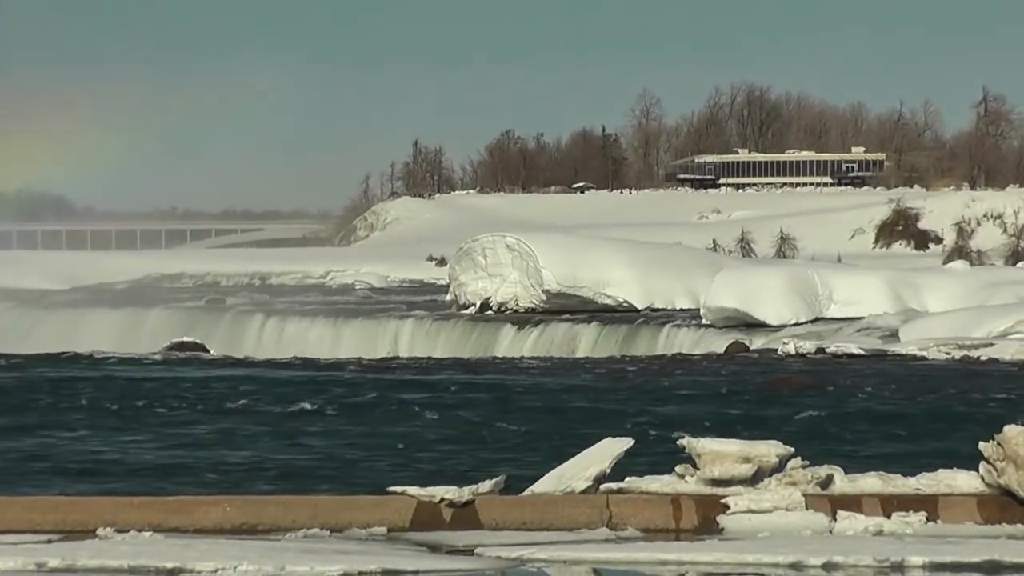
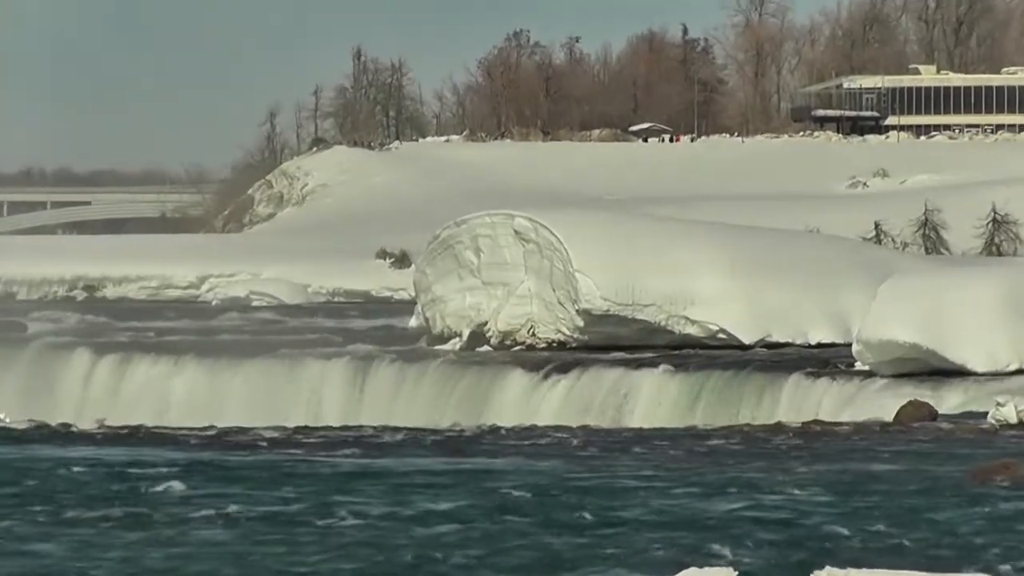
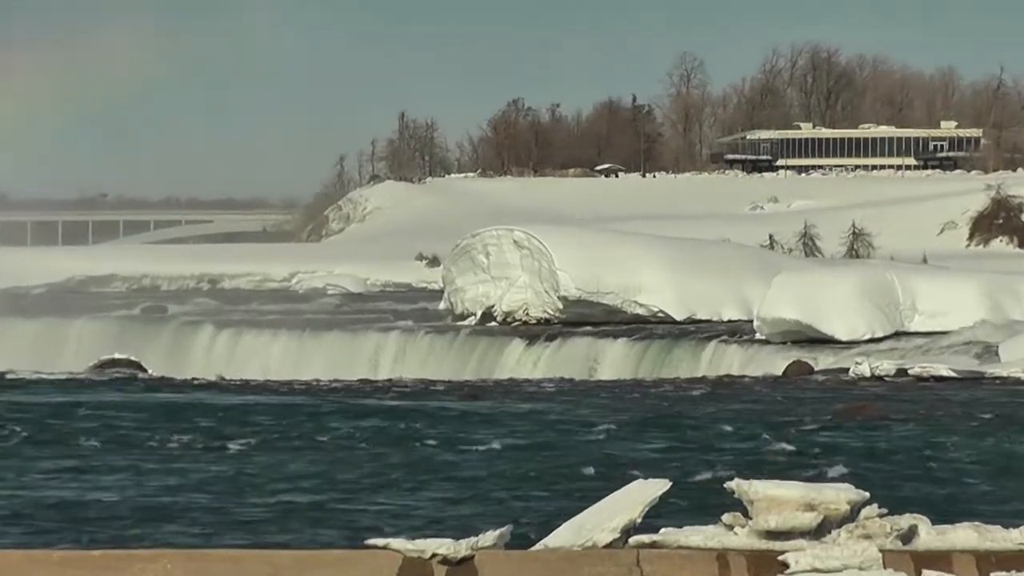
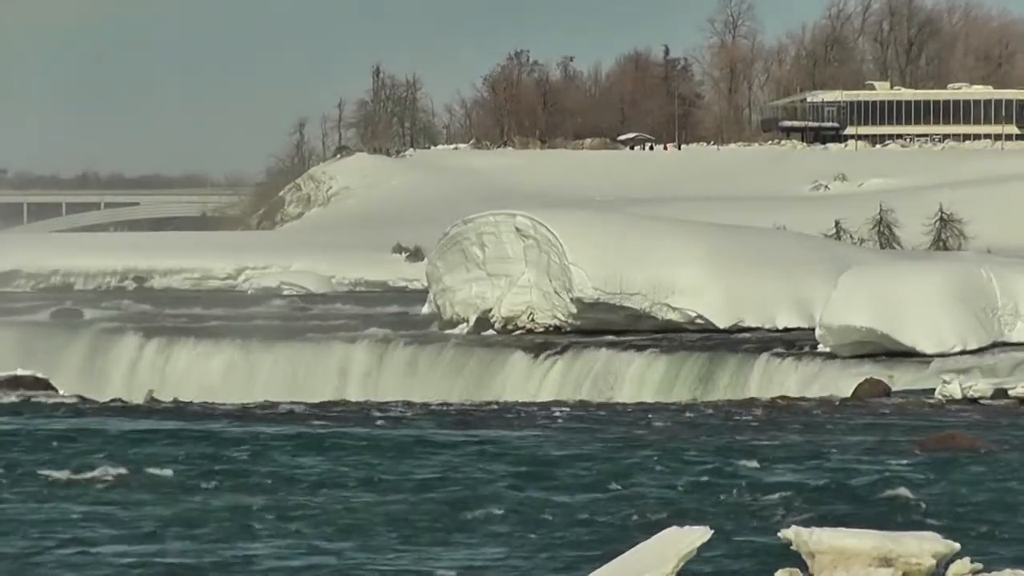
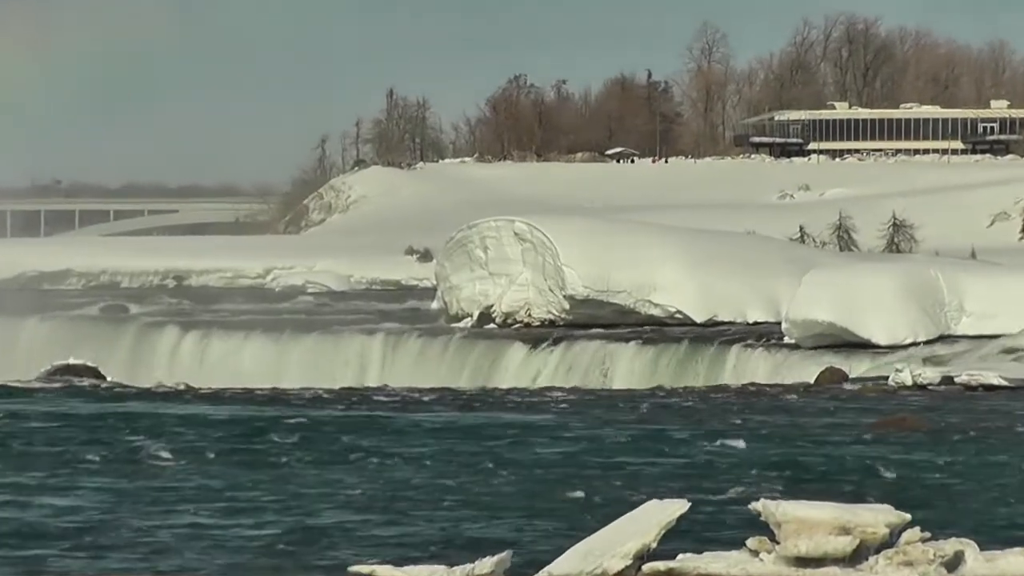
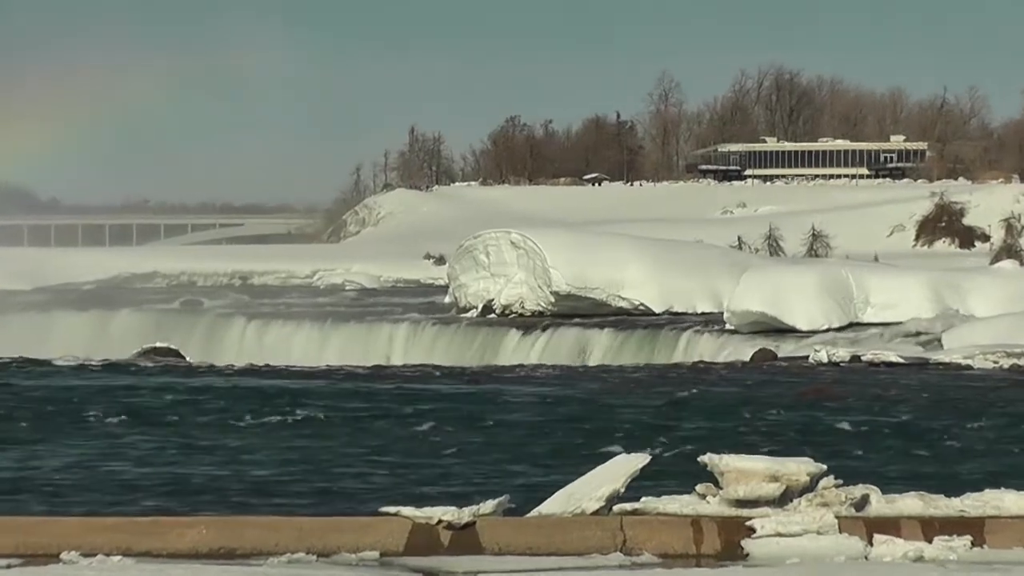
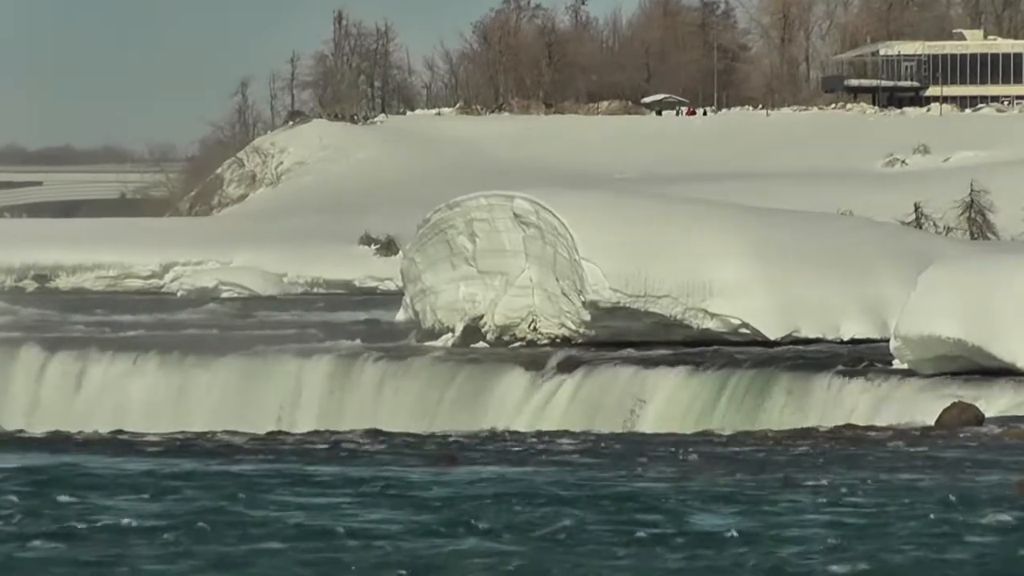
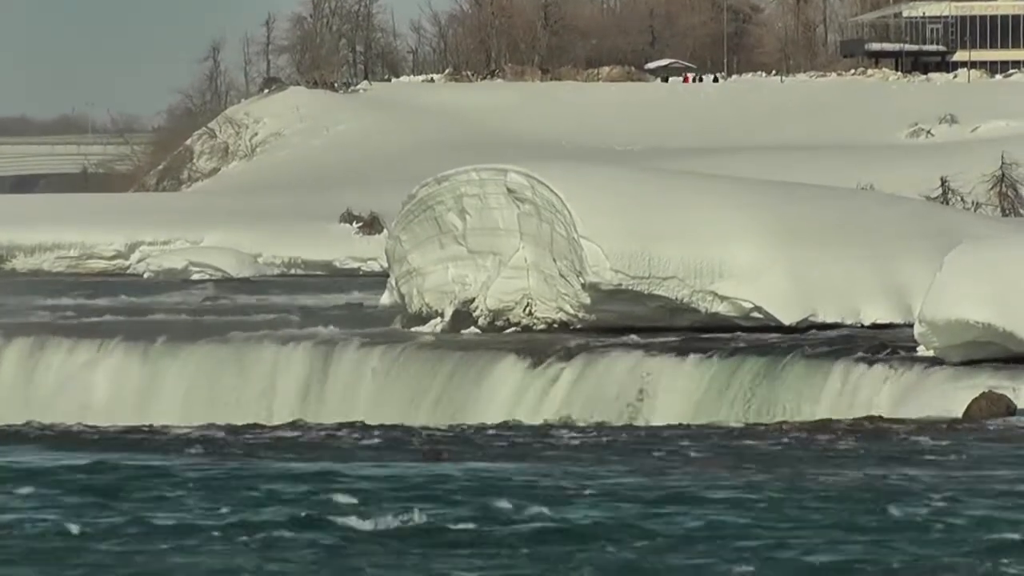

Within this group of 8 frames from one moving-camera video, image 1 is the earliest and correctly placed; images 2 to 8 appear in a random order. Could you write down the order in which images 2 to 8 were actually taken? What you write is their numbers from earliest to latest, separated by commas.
6, 3, 5, 4, 2, 7, 8
